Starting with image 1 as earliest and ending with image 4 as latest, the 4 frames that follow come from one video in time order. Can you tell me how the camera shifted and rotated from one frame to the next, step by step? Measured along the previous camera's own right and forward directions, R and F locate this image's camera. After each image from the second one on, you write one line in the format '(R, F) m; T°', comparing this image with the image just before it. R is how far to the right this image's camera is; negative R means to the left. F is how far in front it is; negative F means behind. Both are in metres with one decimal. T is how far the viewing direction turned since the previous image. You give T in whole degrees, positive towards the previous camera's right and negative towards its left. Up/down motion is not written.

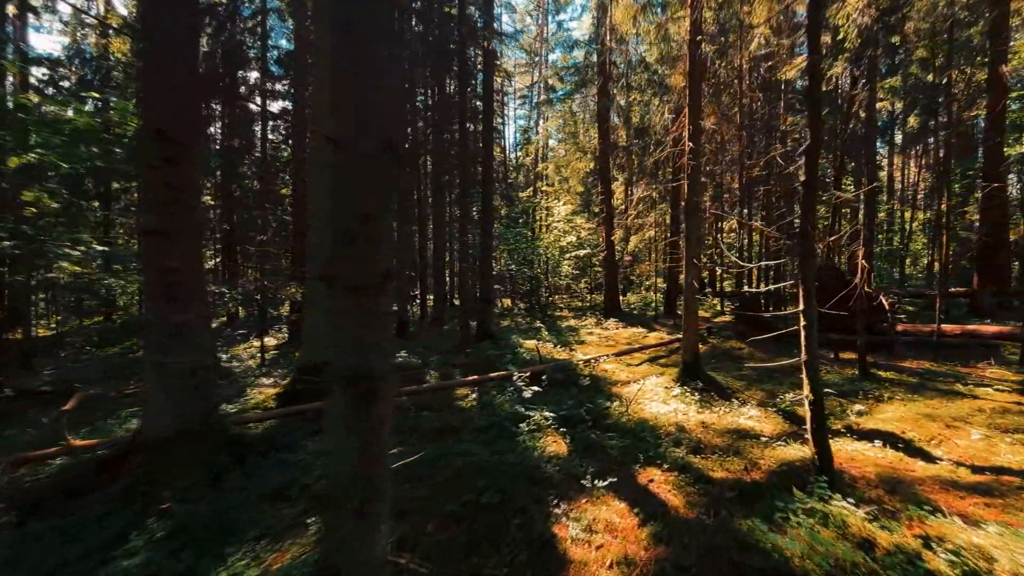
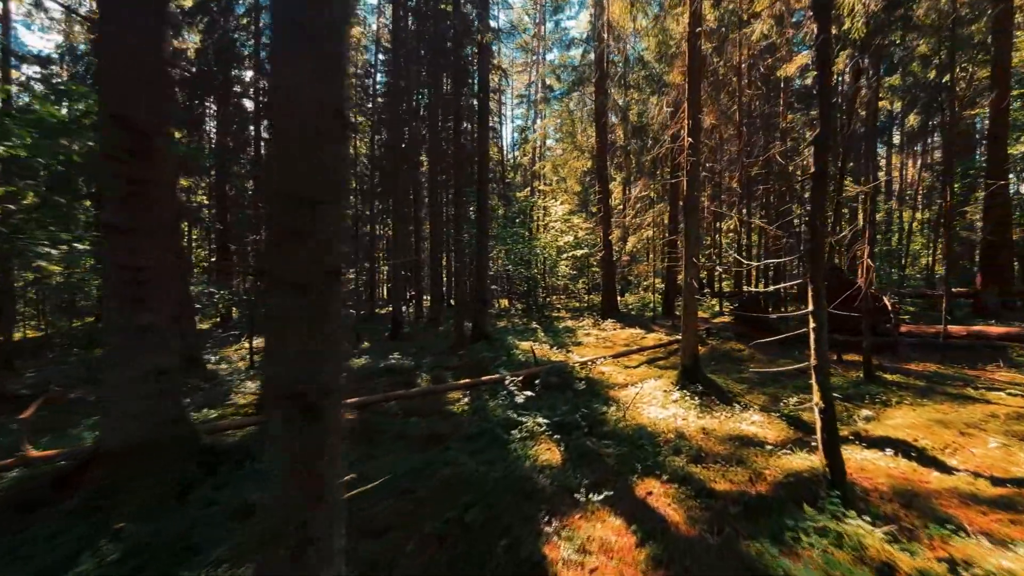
(+0.1, +0.3) m; 0°
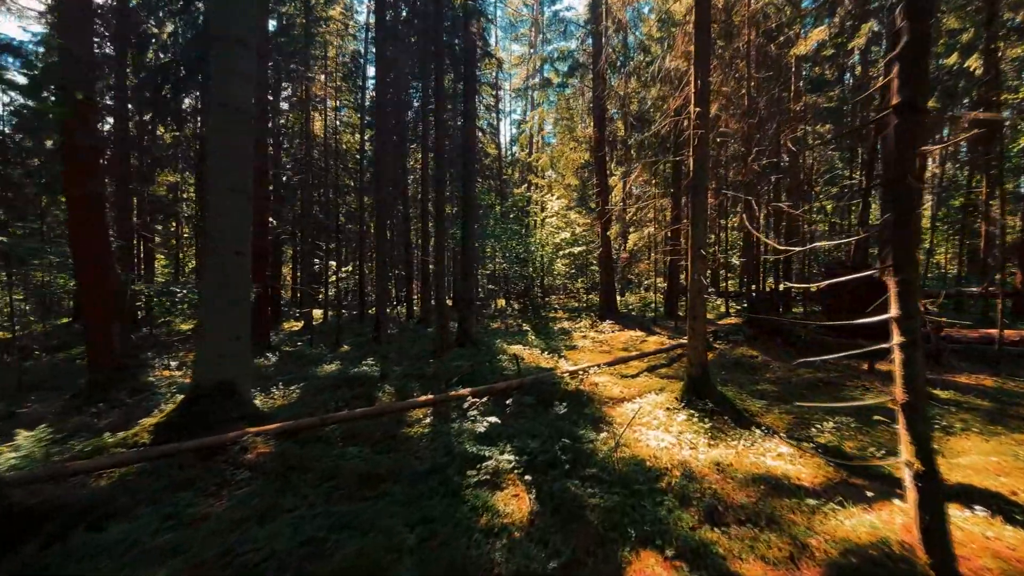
(+0.4, +1.2) m; 0°
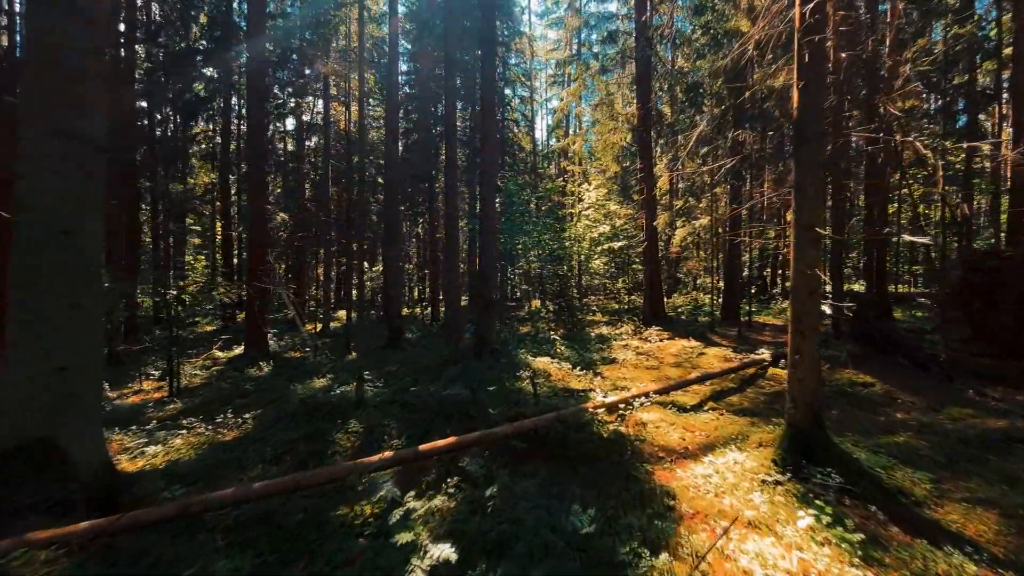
(+0.3, +2.2) m; -5°
